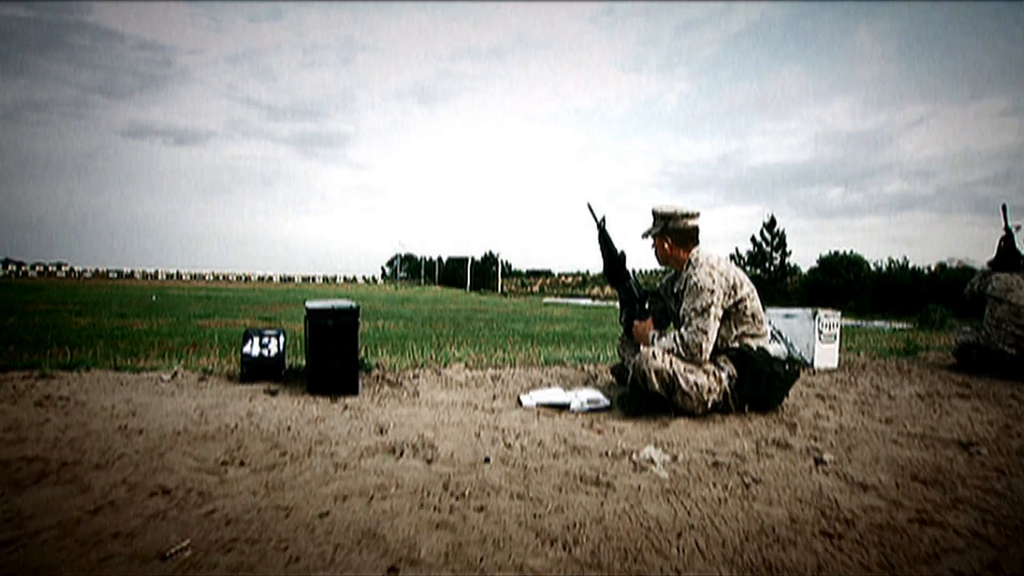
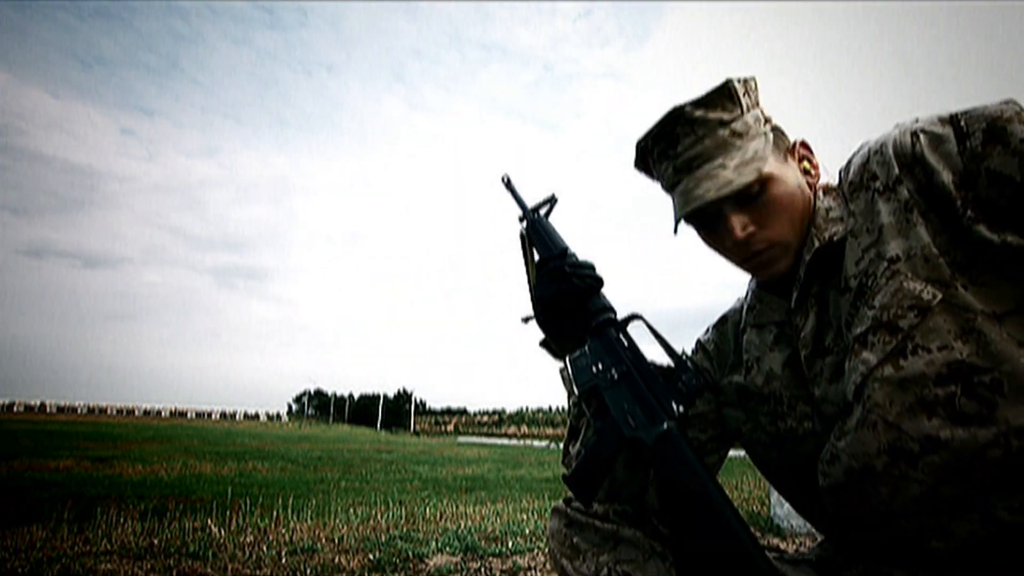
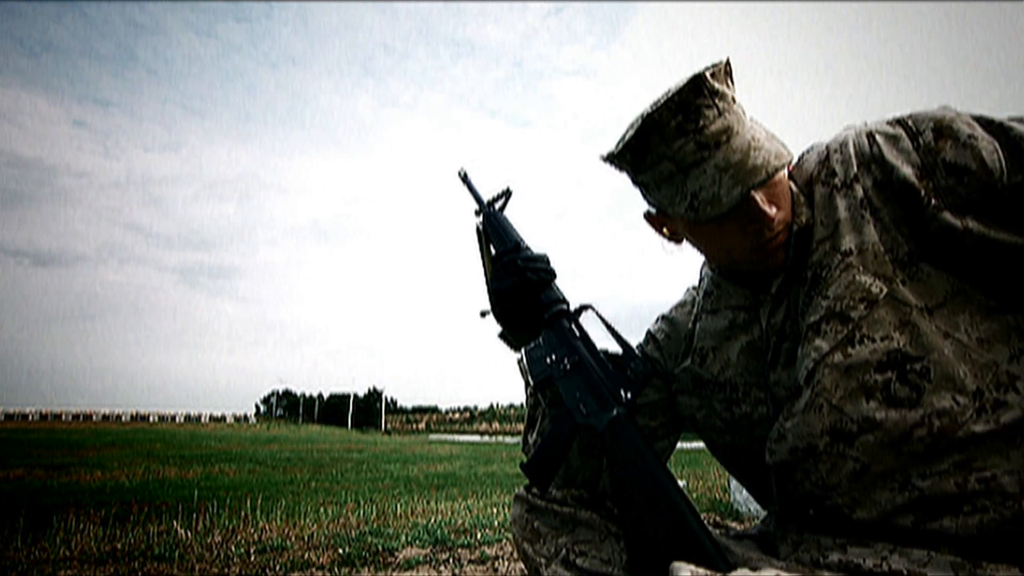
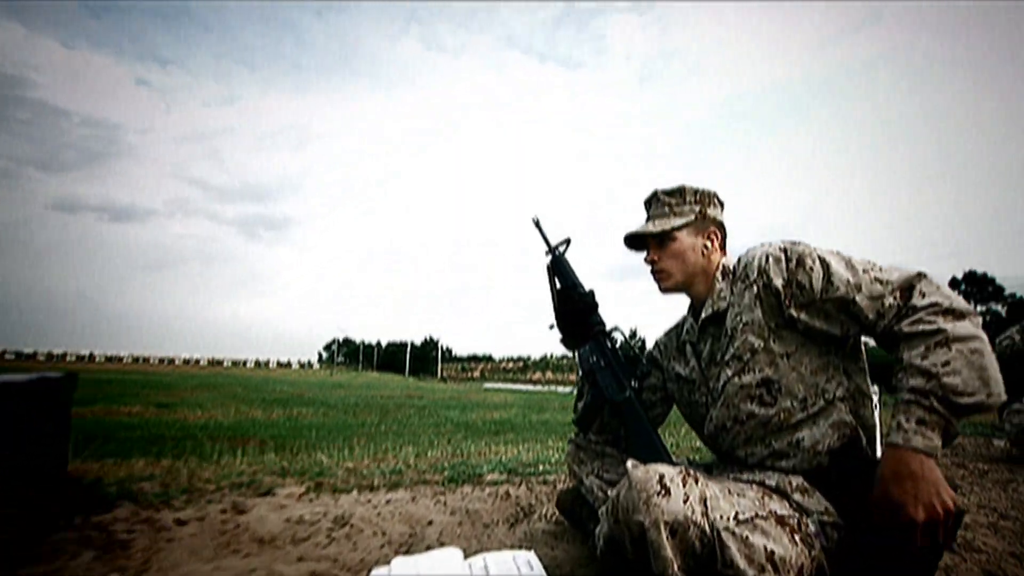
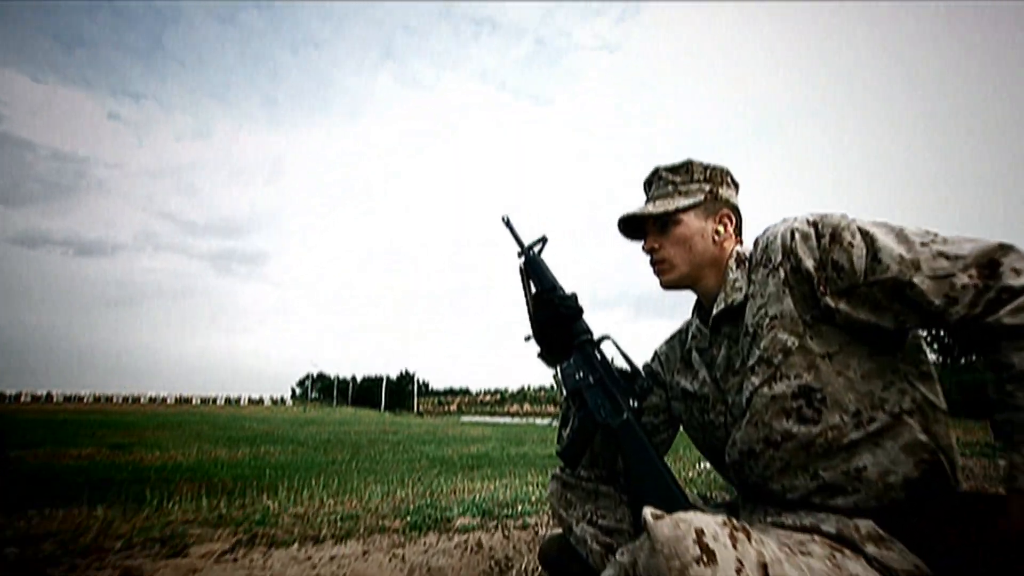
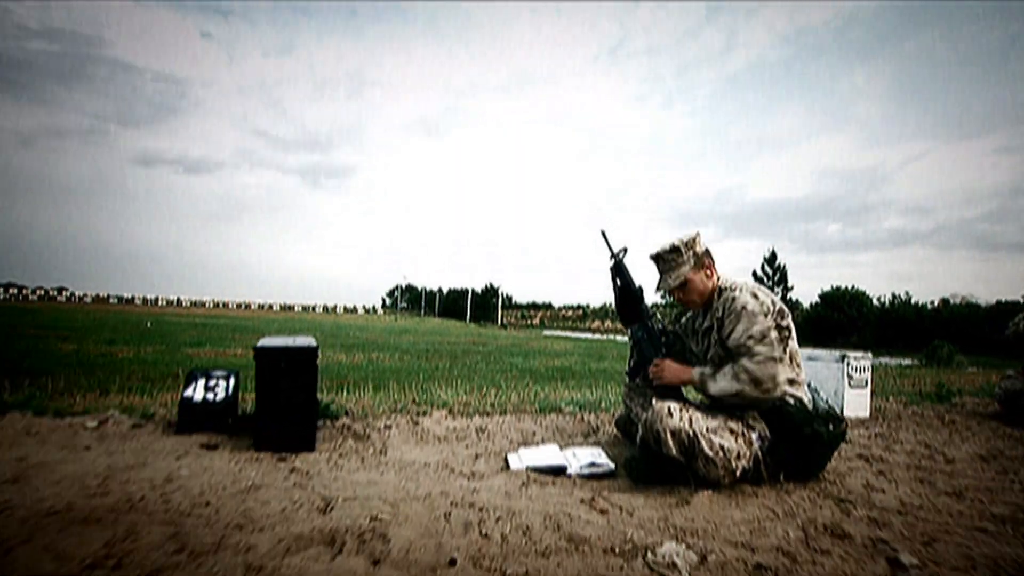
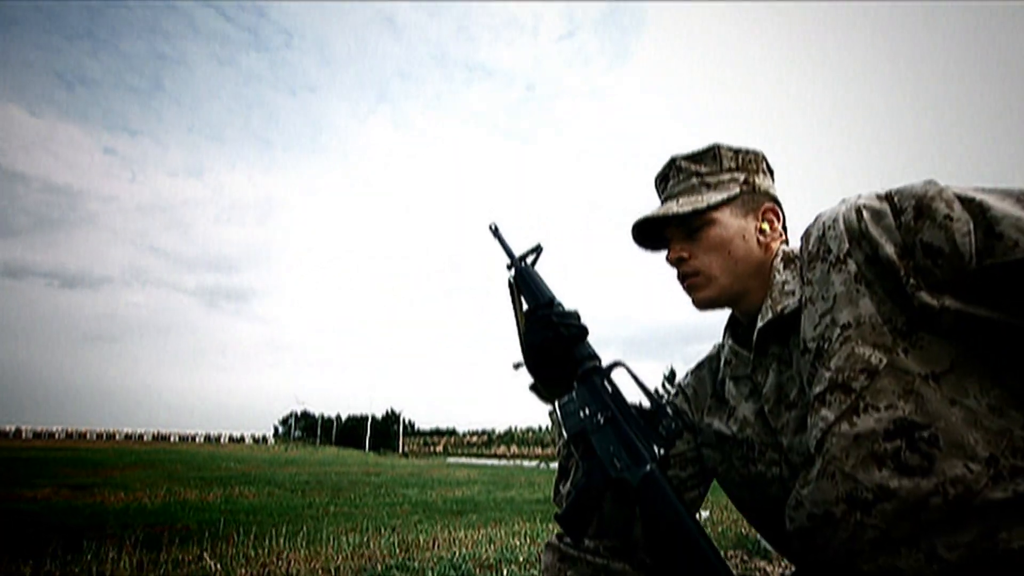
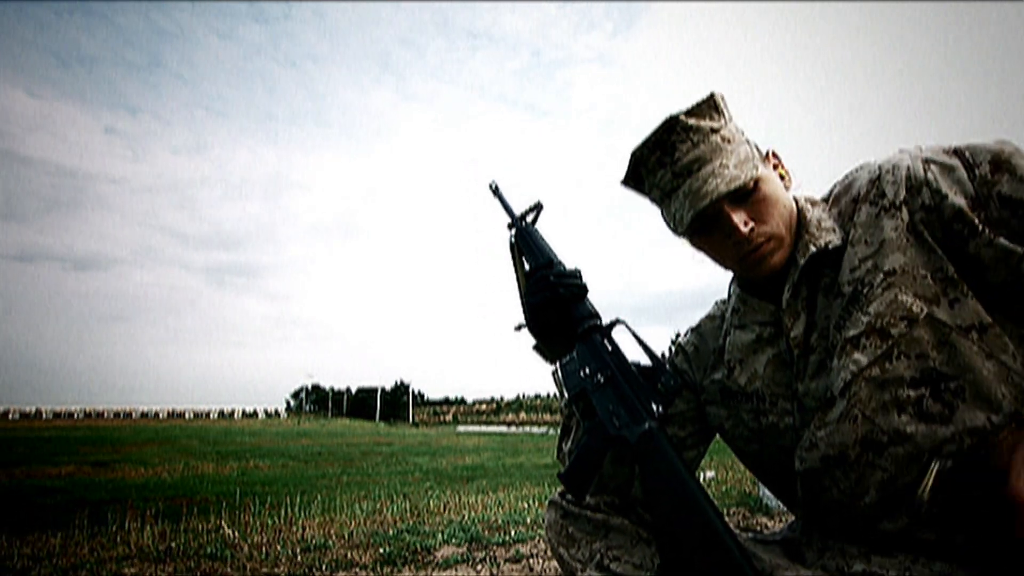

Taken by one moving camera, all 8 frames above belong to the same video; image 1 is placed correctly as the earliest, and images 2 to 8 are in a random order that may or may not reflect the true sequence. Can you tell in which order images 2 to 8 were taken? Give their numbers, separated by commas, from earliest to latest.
6, 4, 5, 7, 2, 3, 8
